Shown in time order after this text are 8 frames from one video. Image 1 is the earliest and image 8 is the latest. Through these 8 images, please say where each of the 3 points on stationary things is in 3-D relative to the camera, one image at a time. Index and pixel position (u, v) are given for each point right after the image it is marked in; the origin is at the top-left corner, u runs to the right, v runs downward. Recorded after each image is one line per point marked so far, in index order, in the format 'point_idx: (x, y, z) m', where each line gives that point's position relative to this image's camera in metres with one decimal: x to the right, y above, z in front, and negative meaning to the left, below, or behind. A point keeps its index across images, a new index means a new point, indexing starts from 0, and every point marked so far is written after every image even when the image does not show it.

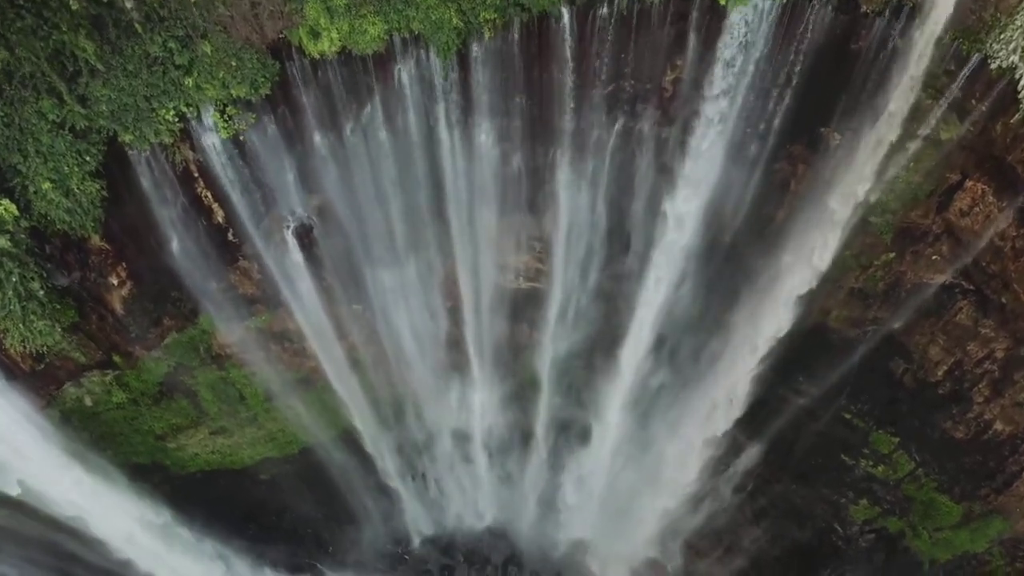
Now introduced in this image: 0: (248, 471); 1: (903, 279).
0: (-4.5, -3.2, +12.5) m
1: (+5.1, +0.1, +9.6) m
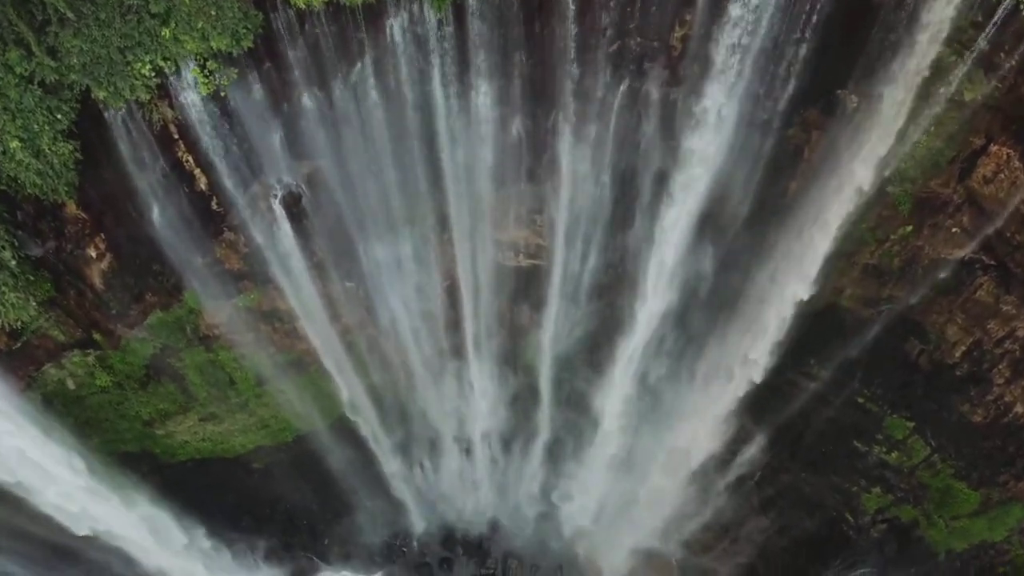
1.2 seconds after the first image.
0: (-4.5, -2.9, +12.1) m
1: (+5.1, +0.4, +9.2) m
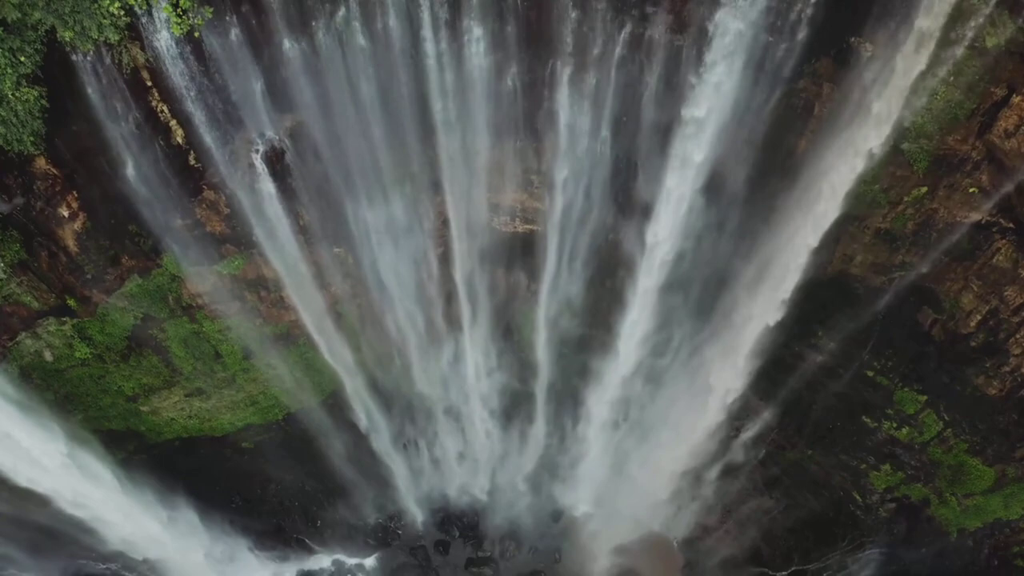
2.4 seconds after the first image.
0: (-4.5, -2.4, +11.7) m
1: (+5.1, +0.8, +8.7) m
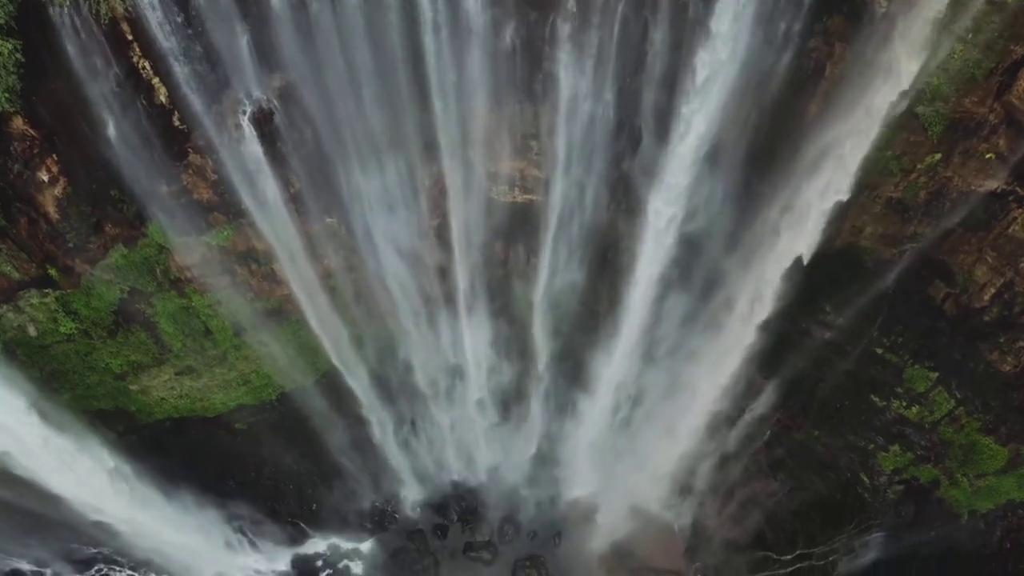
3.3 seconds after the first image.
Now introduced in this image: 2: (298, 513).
0: (-4.5, -2.1, +11.4) m
1: (+5.0, +1.2, +8.4) m
2: (-3.5, -3.7, +12.0) m
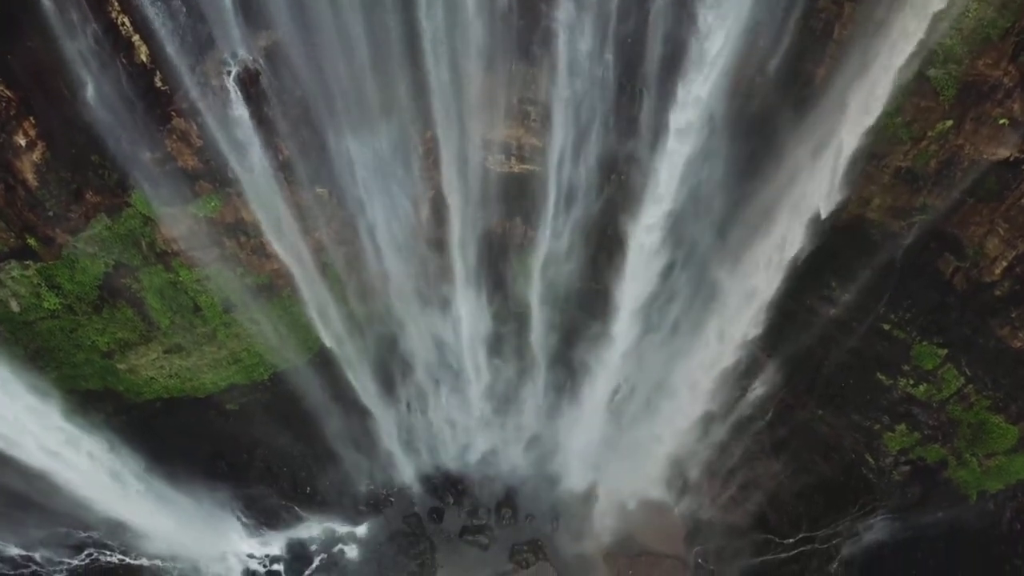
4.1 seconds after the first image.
0: (-4.6, -1.7, +11.1) m
1: (+5.0, +1.5, +8.1) m
2: (-3.6, -3.3, +11.8) m
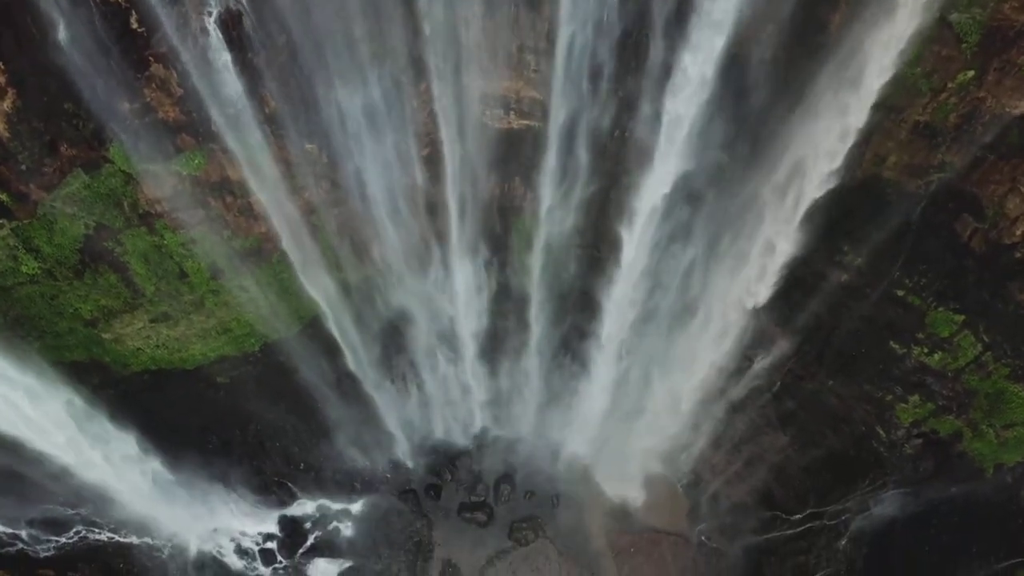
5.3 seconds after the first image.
0: (-4.6, -1.2, +10.8) m
1: (+5.0, +1.9, +7.7) m
2: (-3.6, -2.8, +11.5) m
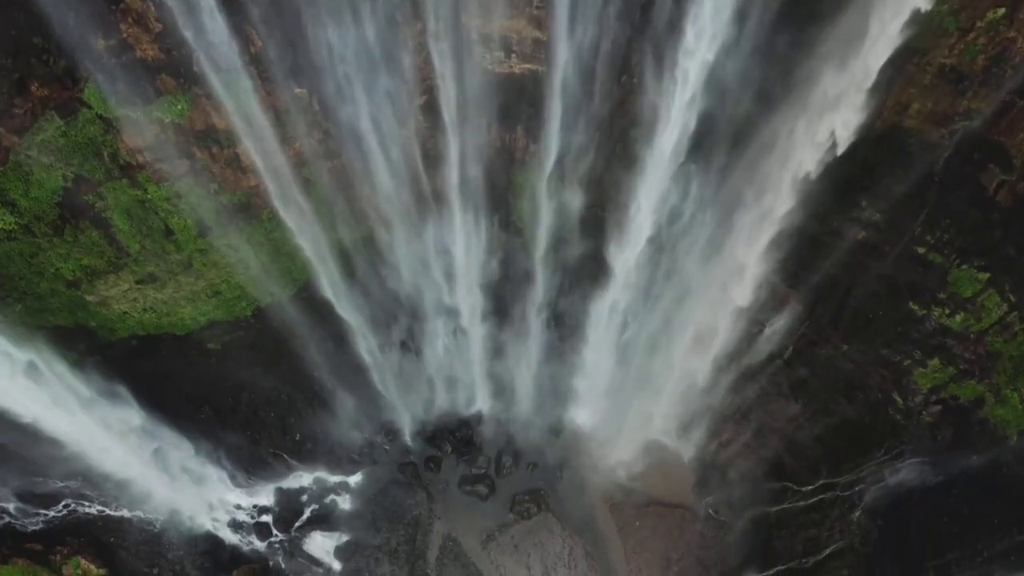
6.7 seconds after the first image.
0: (-4.6, -0.7, +10.4) m
1: (+5.0, +2.4, +7.2) m
2: (-3.5, -2.3, +11.1) m
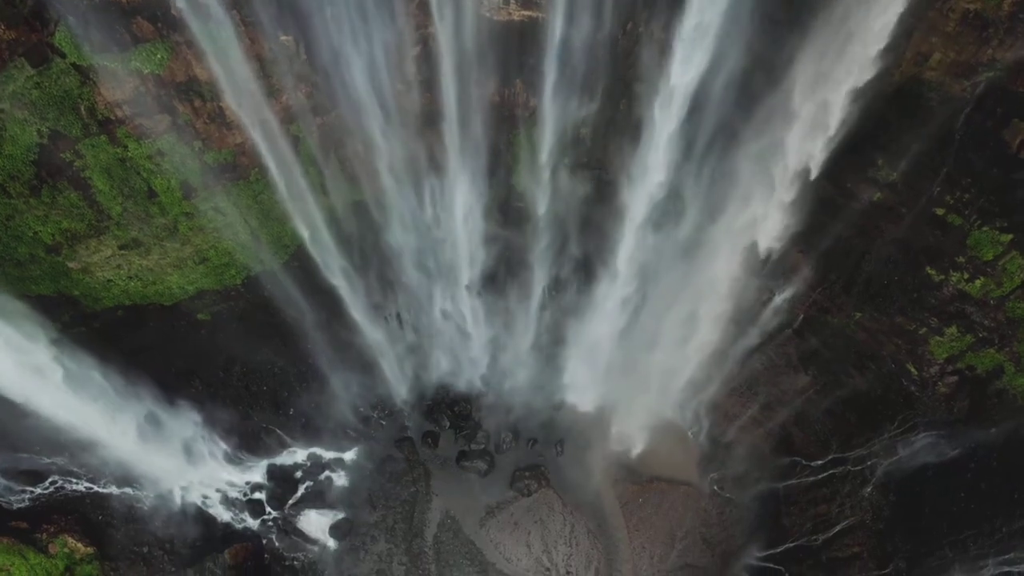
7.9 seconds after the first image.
0: (-4.6, -0.3, +10.0) m
1: (+5.0, +2.8, +6.8) m
2: (-3.5, -1.8, +10.7) m
